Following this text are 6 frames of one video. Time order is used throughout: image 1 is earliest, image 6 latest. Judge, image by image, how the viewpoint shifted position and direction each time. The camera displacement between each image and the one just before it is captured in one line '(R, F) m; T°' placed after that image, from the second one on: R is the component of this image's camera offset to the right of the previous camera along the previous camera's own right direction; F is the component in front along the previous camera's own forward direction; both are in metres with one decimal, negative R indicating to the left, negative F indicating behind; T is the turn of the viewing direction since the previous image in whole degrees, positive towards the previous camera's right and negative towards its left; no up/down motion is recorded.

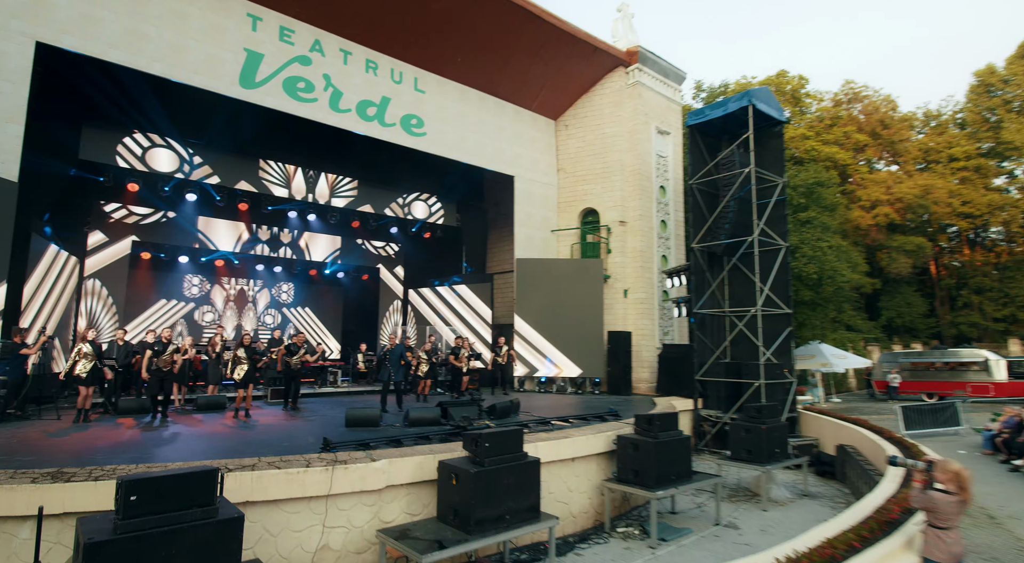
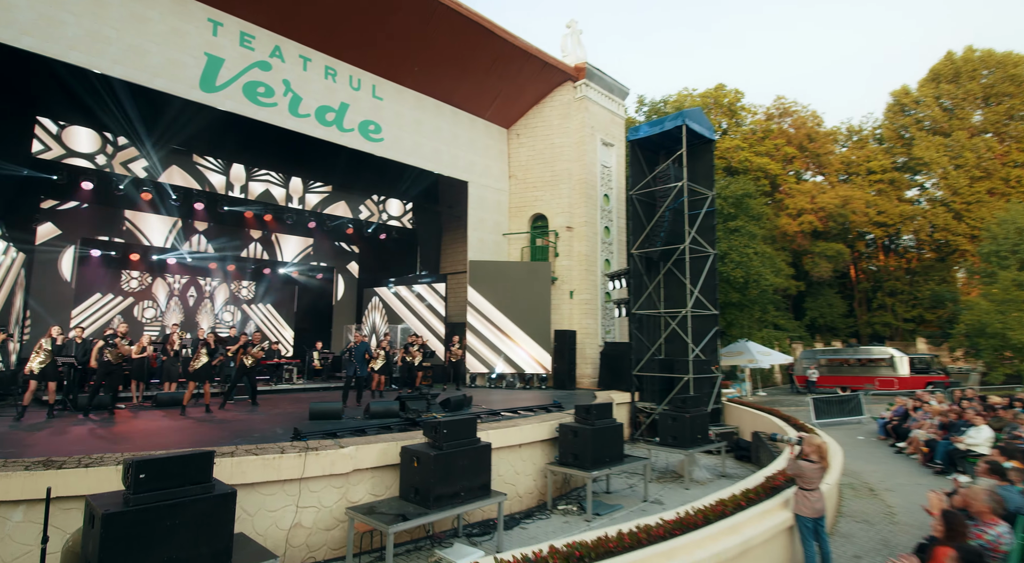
(-0.1, -0.9) m; +5°
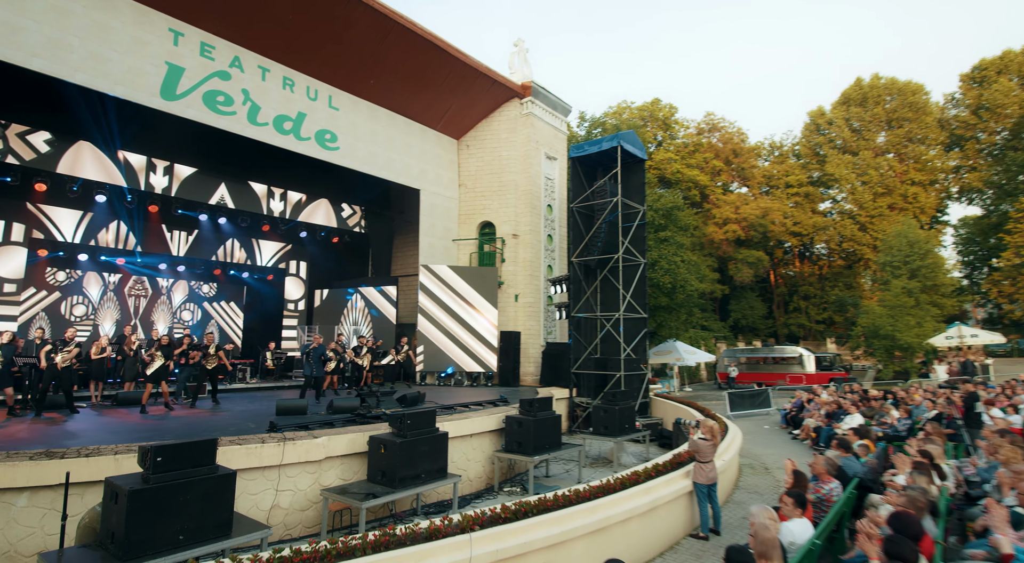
(-0.2, -1.2) m; +6°
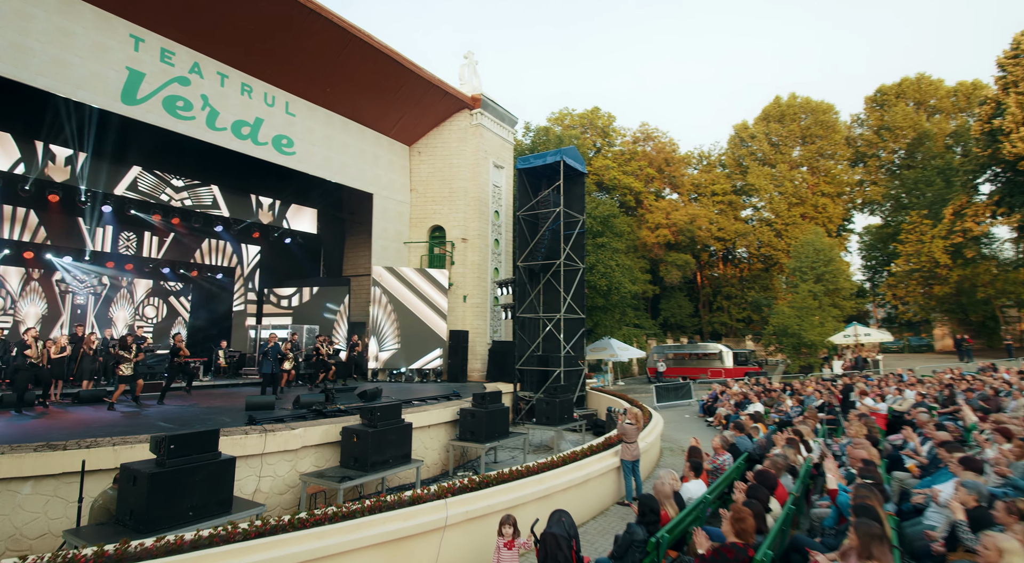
(-0.3, -1.3) m; +6°
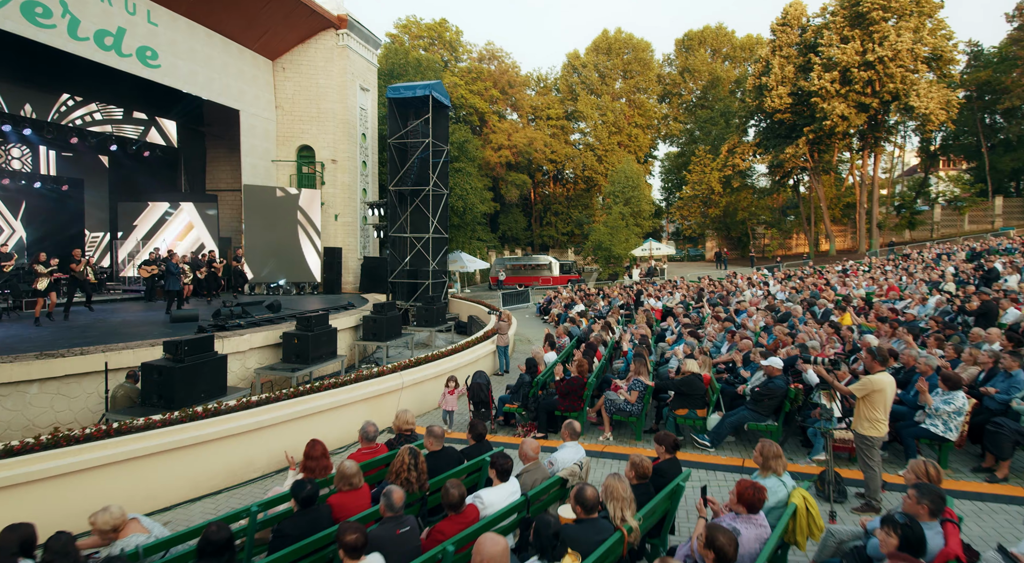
(-1.7, -2.9) m; +18°
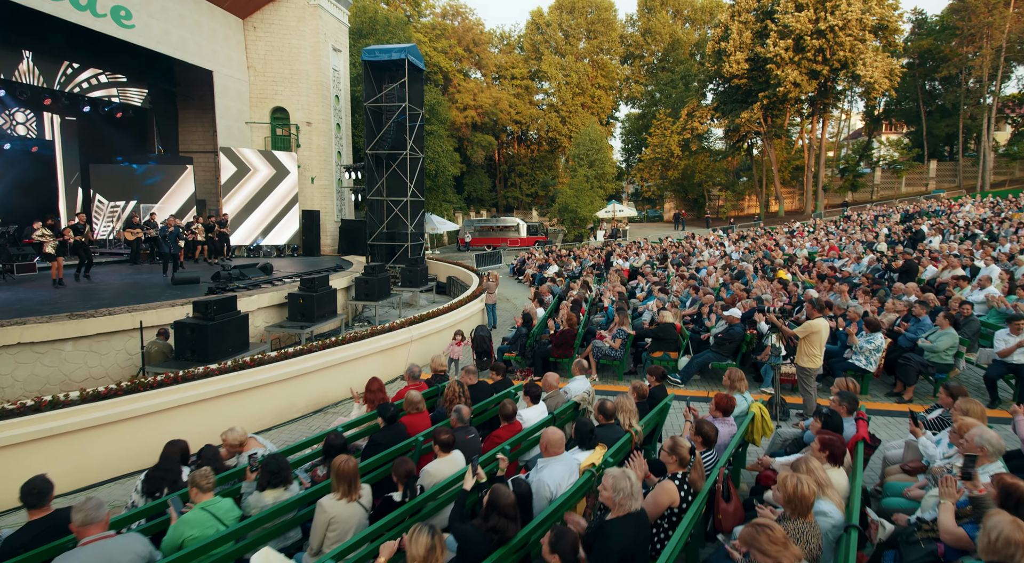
(-0.7, -1.1) m; +4°
